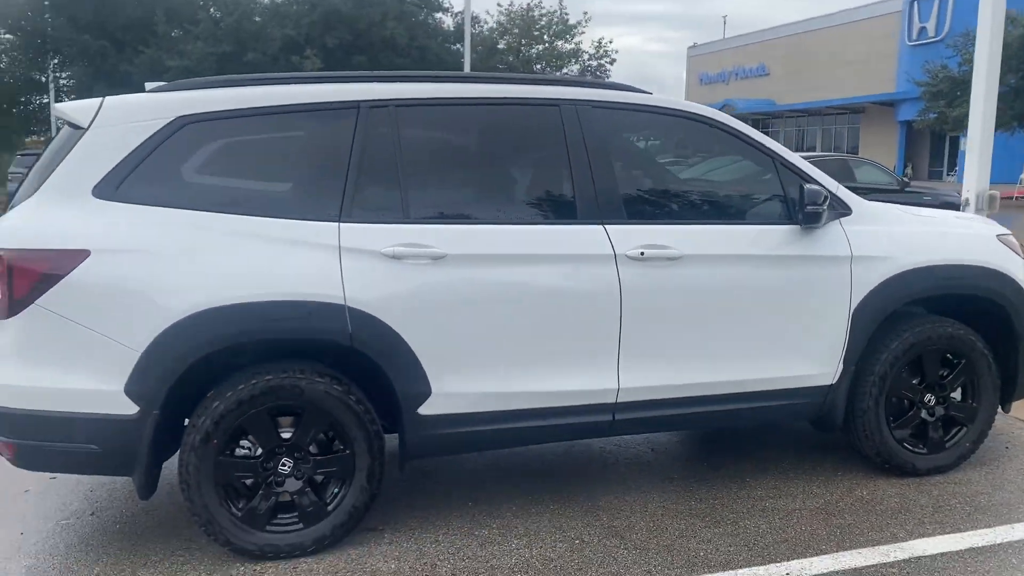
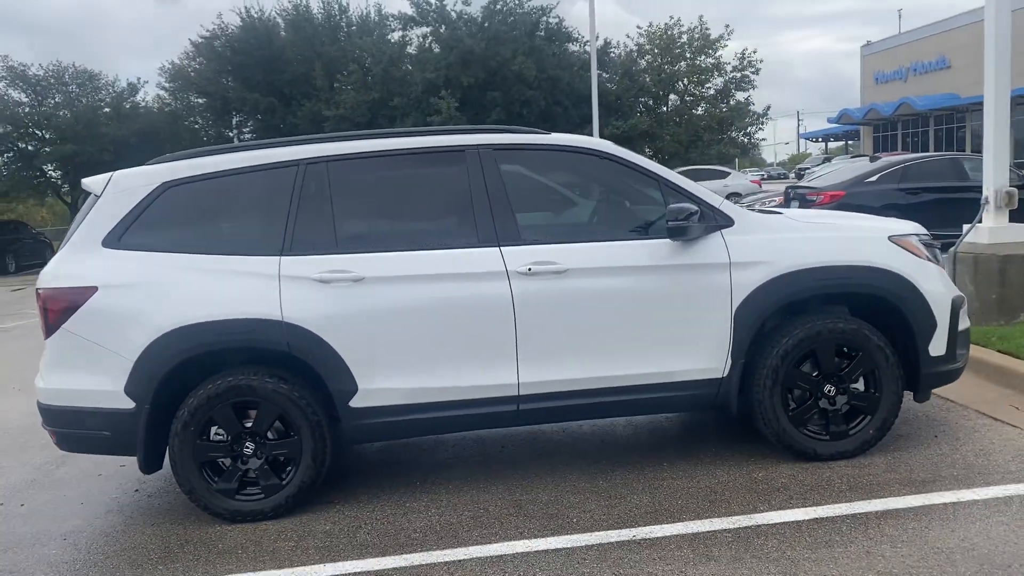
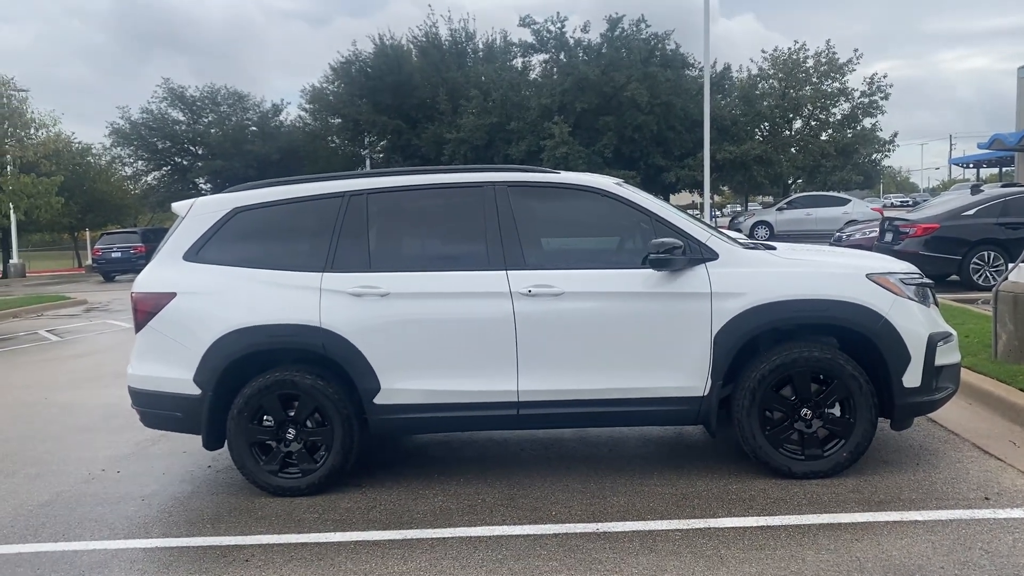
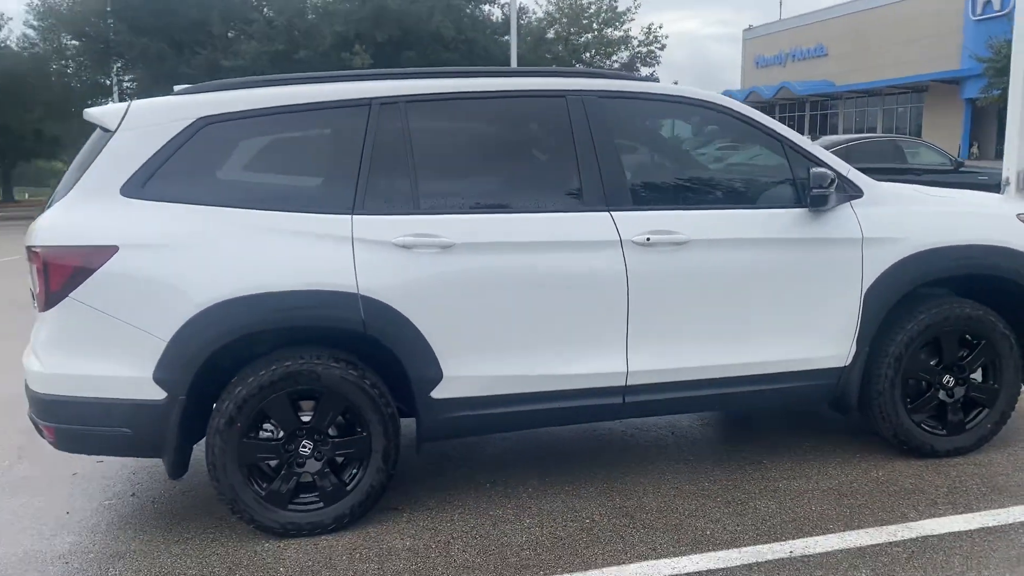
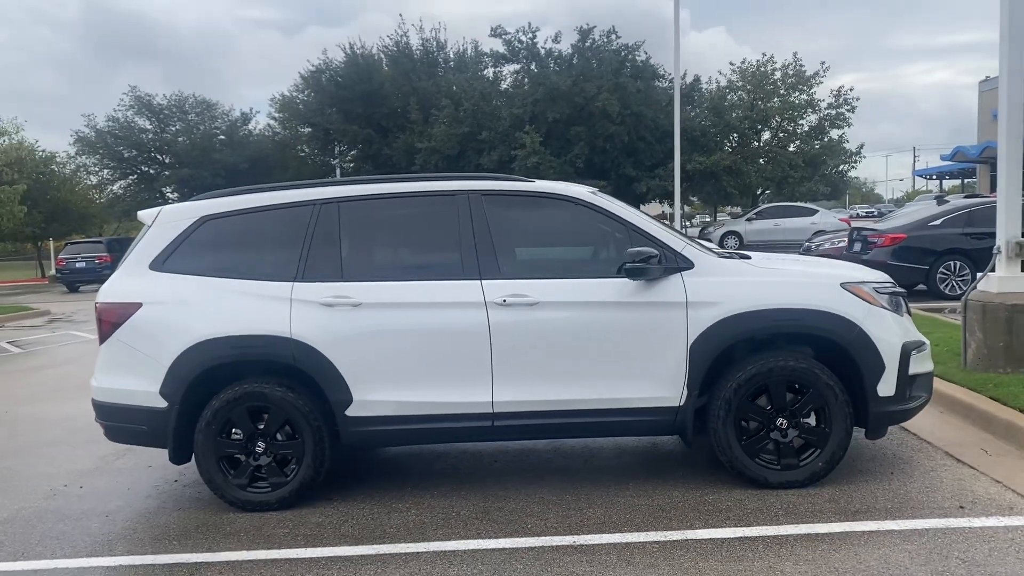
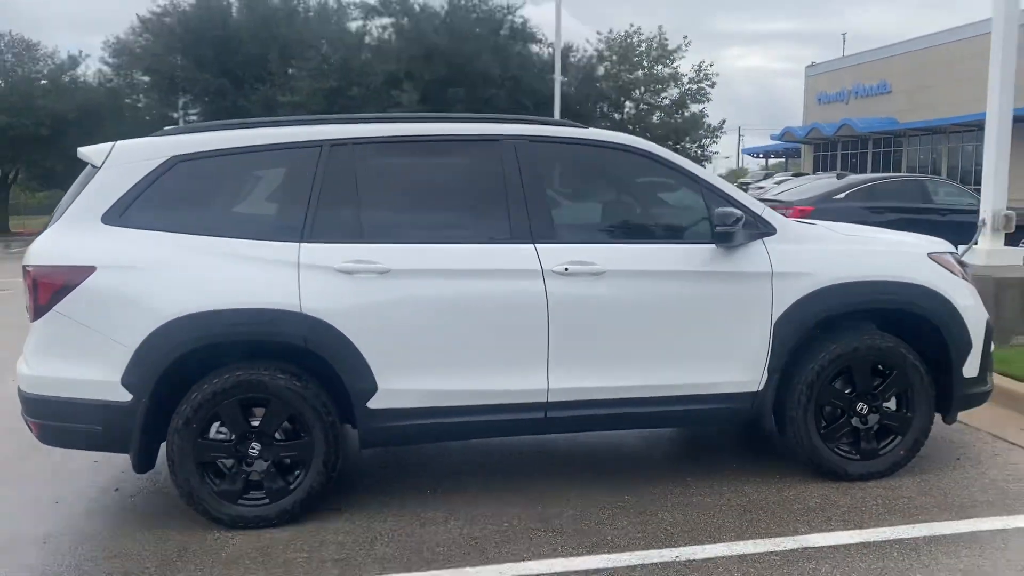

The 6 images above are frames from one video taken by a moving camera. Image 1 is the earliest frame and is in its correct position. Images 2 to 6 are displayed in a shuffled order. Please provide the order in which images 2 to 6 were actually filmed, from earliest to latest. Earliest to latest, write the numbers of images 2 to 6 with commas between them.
4, 6, 2, 5, 3
